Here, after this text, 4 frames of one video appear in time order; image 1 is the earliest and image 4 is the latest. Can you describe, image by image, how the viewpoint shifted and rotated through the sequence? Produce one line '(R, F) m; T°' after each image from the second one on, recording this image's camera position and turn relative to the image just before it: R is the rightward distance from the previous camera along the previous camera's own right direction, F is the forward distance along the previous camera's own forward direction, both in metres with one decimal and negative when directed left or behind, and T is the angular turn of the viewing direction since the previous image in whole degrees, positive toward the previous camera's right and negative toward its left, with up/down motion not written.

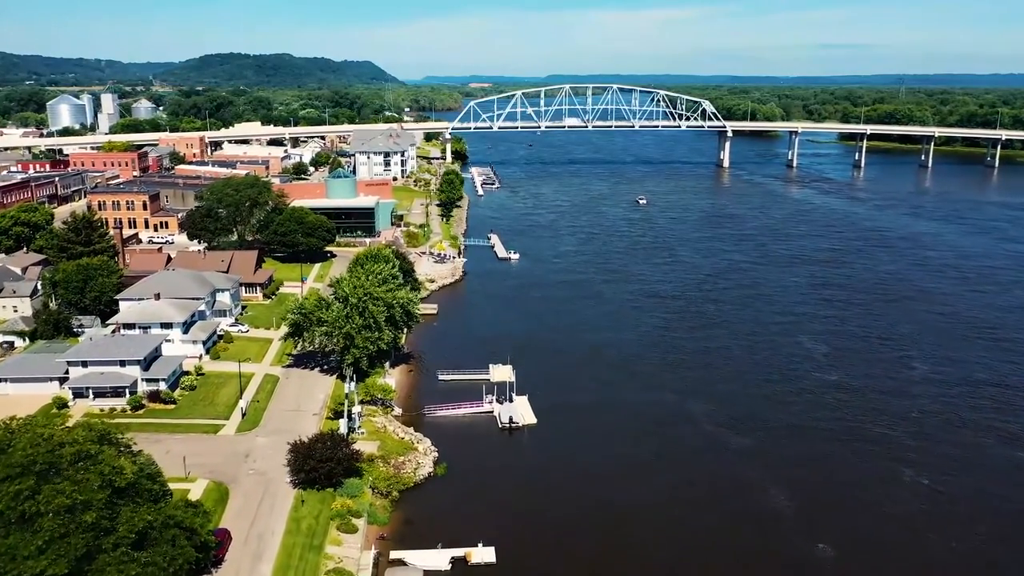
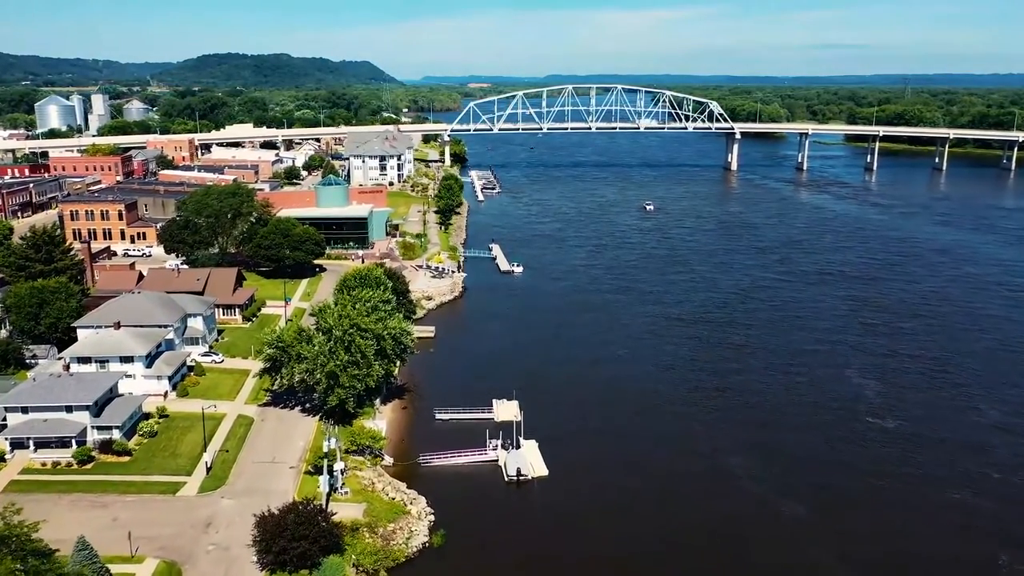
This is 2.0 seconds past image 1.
(-0.2, +3.2) m; 0°
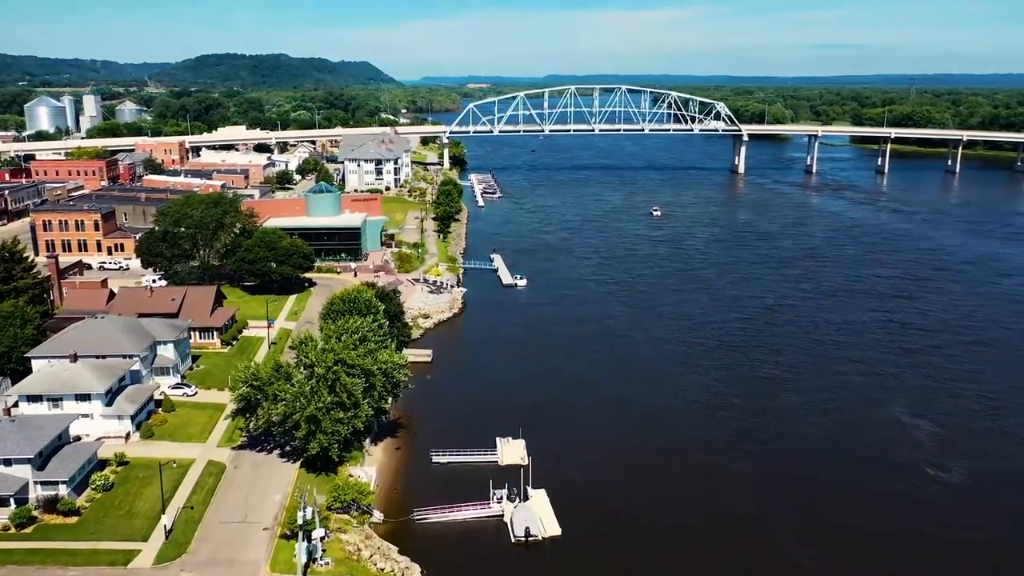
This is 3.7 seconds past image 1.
(-0.2, +2.7) m; 0°
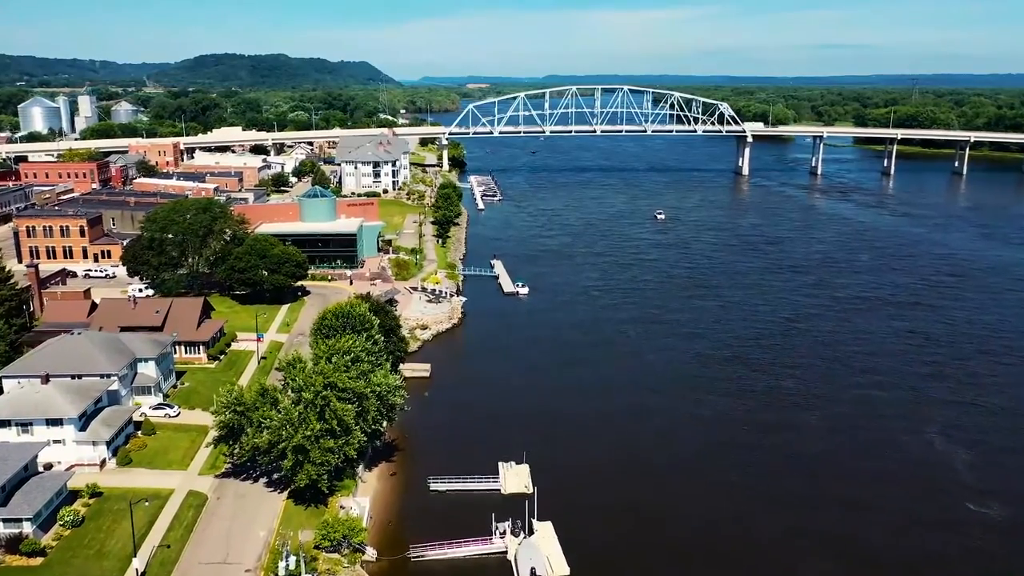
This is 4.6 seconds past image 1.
(-0.1, +1.5) m; 0°
